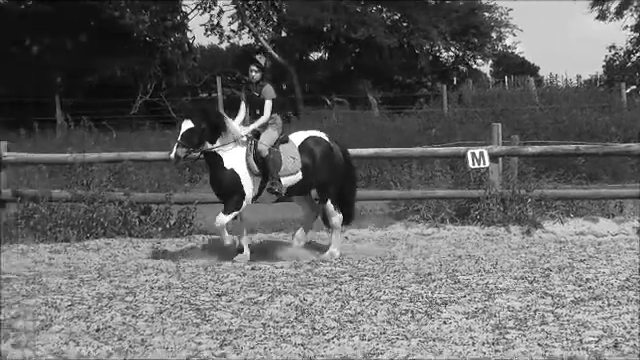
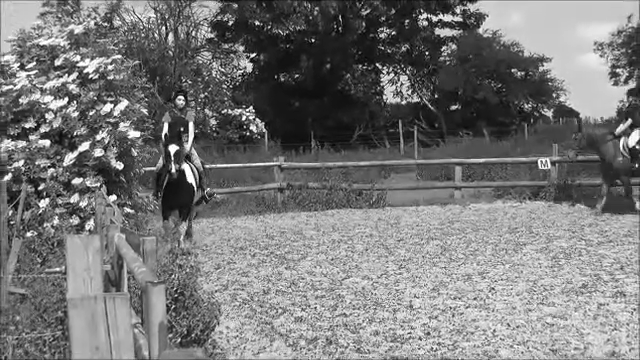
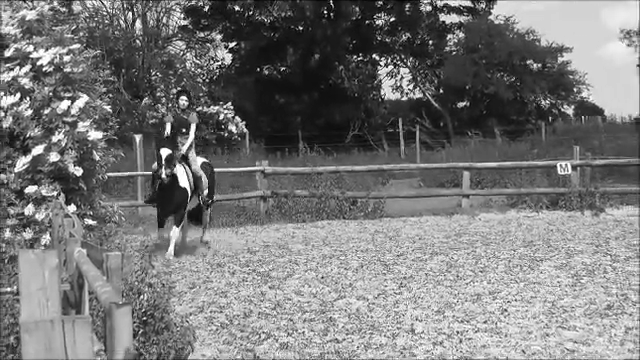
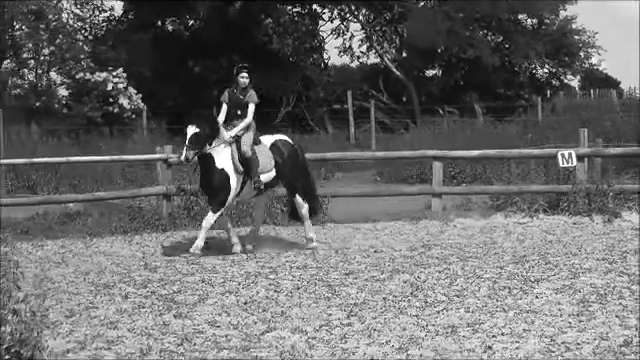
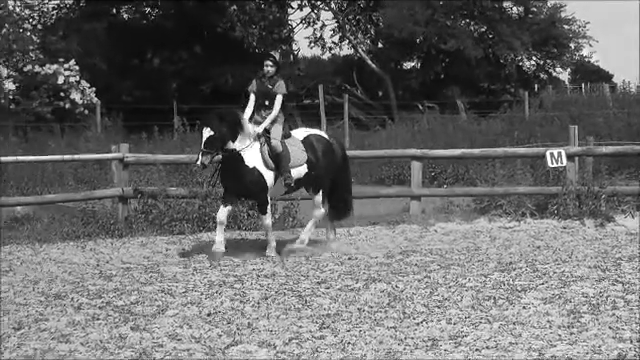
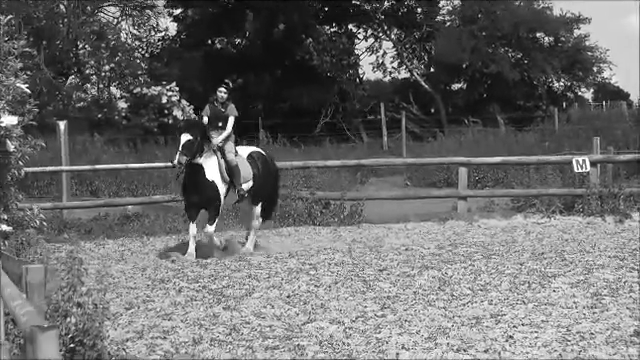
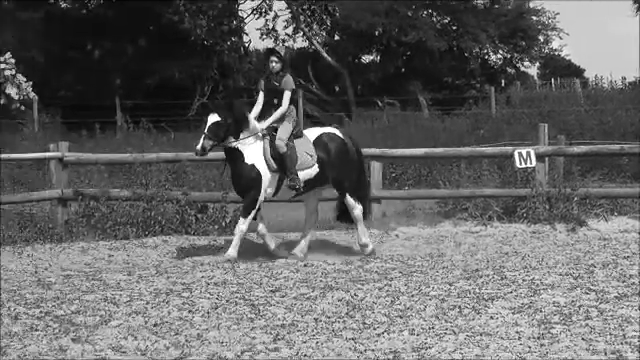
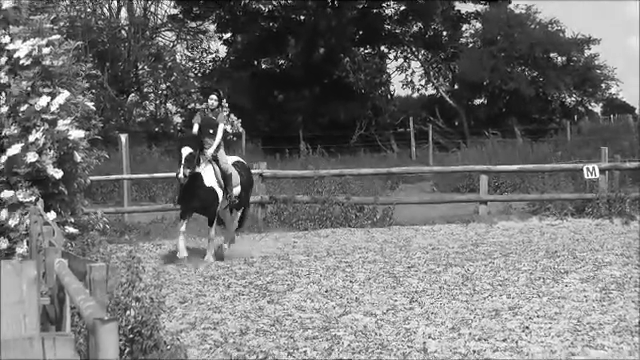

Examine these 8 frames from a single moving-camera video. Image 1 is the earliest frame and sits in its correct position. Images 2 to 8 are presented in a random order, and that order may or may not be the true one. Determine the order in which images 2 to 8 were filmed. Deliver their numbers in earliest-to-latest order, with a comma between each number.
7, 5, 4, 6, 8, 3, 2
